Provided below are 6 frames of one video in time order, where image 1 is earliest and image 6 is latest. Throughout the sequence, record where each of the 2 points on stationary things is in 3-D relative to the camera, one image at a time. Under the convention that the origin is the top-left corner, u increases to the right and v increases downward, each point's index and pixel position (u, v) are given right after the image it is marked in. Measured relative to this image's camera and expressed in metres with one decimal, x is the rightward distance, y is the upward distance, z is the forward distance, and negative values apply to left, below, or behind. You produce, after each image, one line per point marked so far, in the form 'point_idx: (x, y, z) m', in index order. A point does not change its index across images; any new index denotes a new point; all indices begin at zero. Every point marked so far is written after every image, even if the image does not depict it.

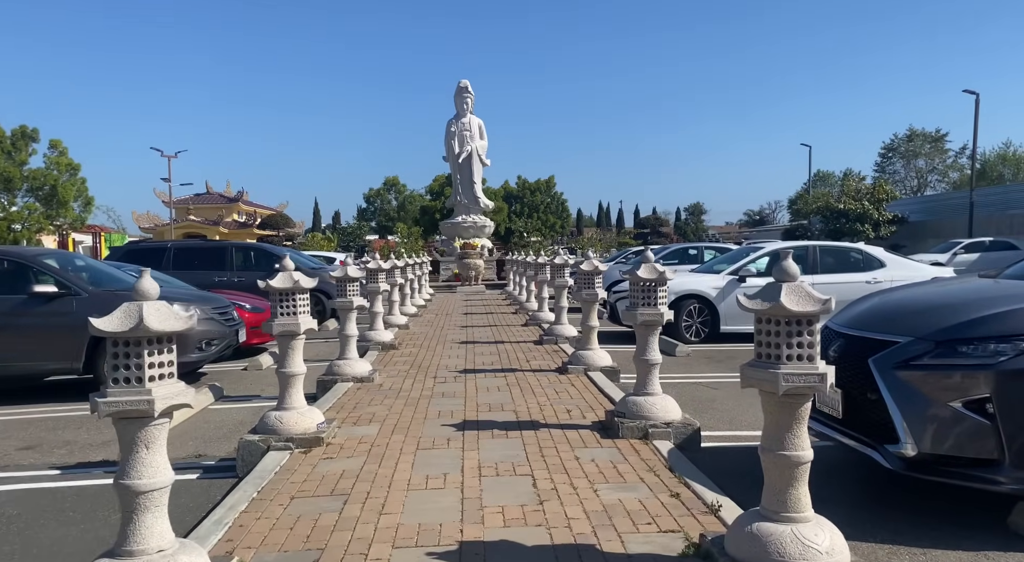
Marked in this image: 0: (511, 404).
0: (0.0, -1.0, +7.0) m
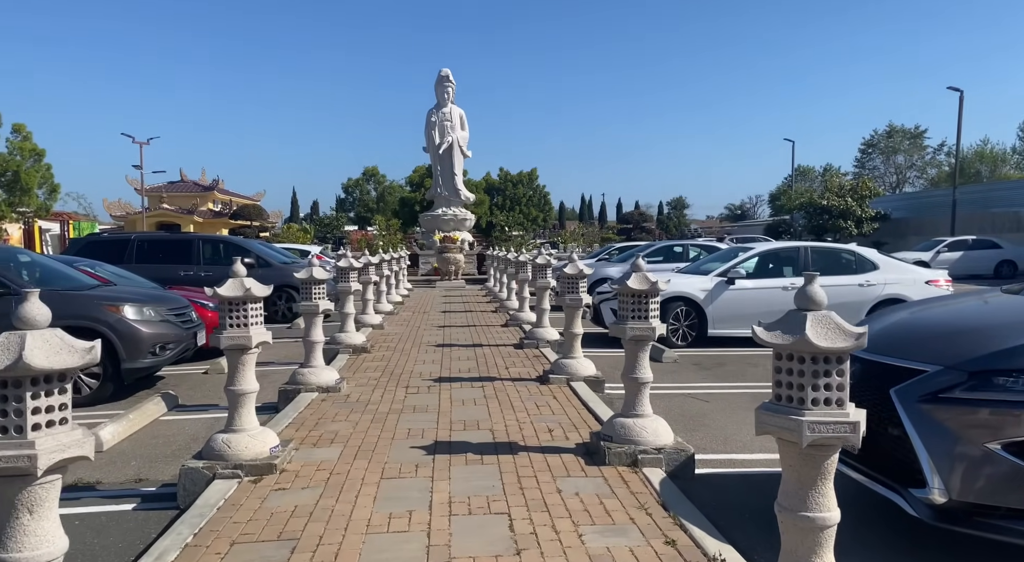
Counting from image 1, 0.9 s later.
0: (-0.2, -1.1, +6.4) m
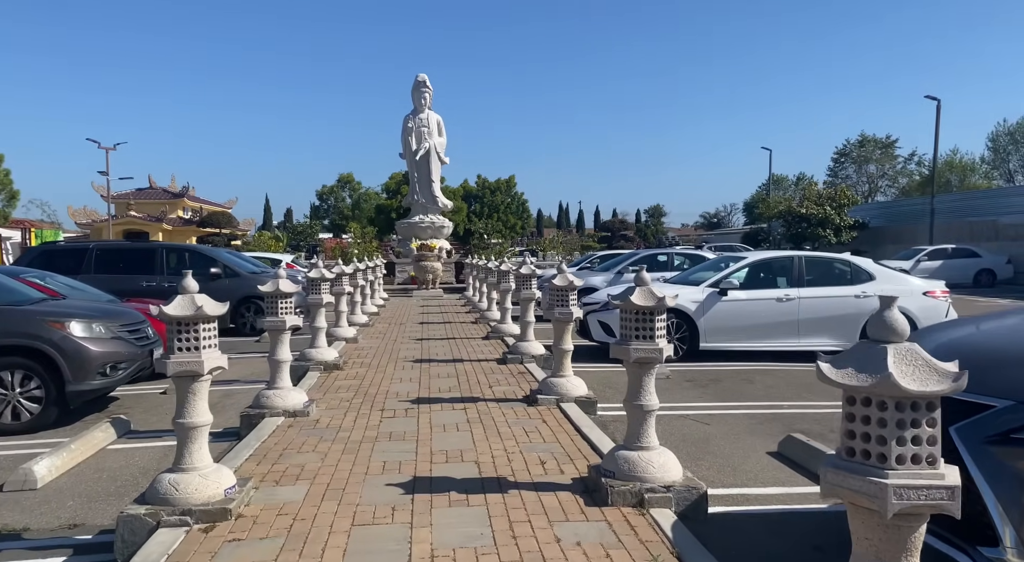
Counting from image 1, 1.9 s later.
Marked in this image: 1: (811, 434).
0: (-0.3, -1.2, +5.8) m
1: (+2.4, -1.2, +6.5) m
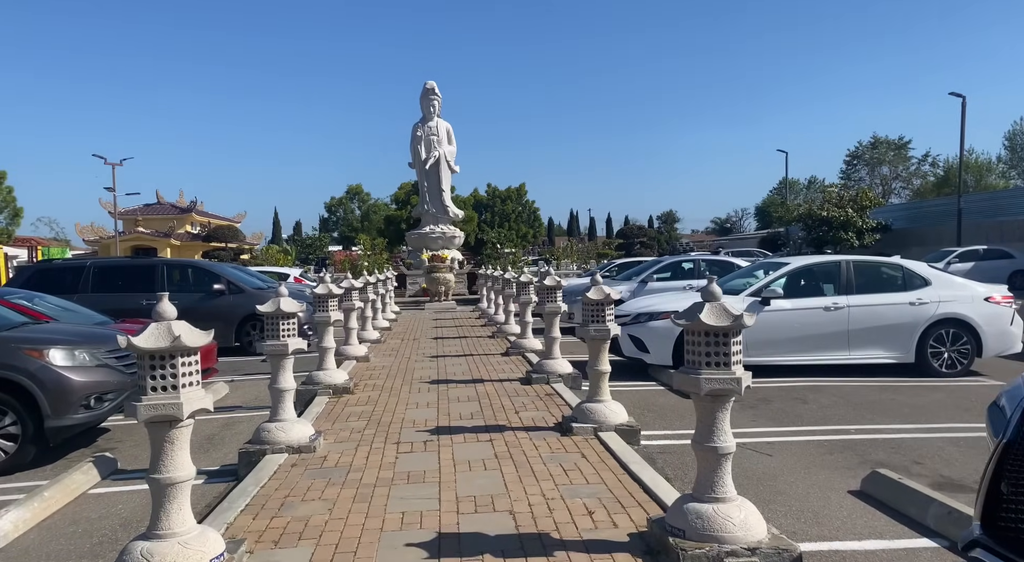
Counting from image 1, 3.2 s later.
0: (0.0, -1.3, +4.9) m
1: (+2.6, -1.3, +5.7) m
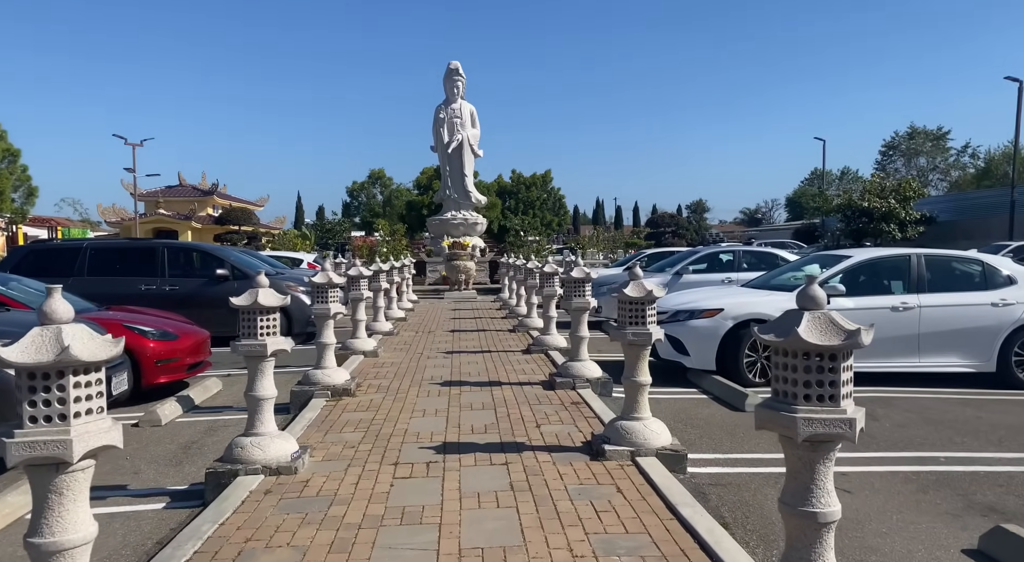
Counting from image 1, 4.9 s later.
0: (0.0, -1.3, +3.9) m
1: (+2.7, -1.3, +4.5) m
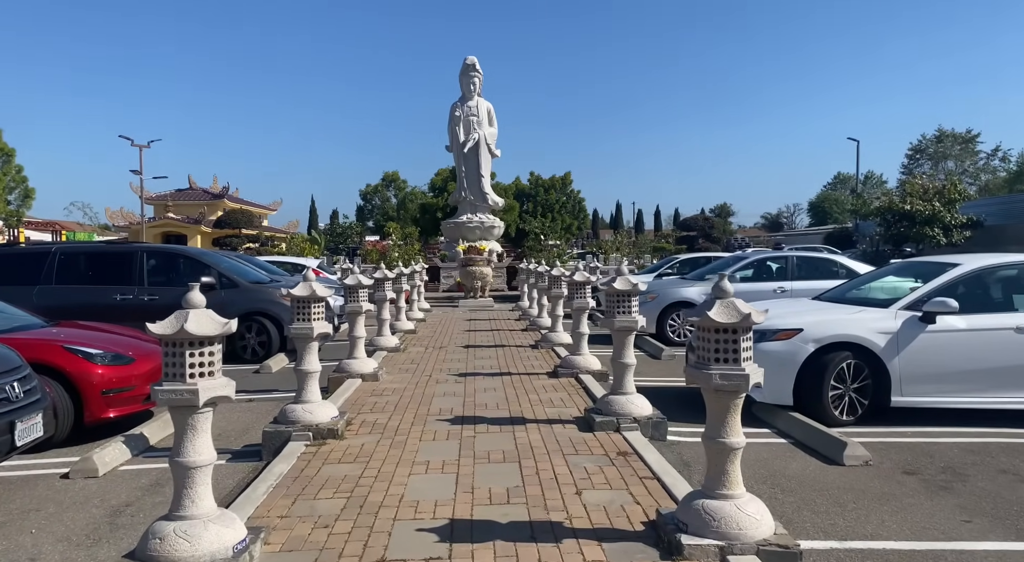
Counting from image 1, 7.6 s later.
0: (+0.2, -1.3, +2.2) m
1: (+2.9, -1.4, +2.8) m
